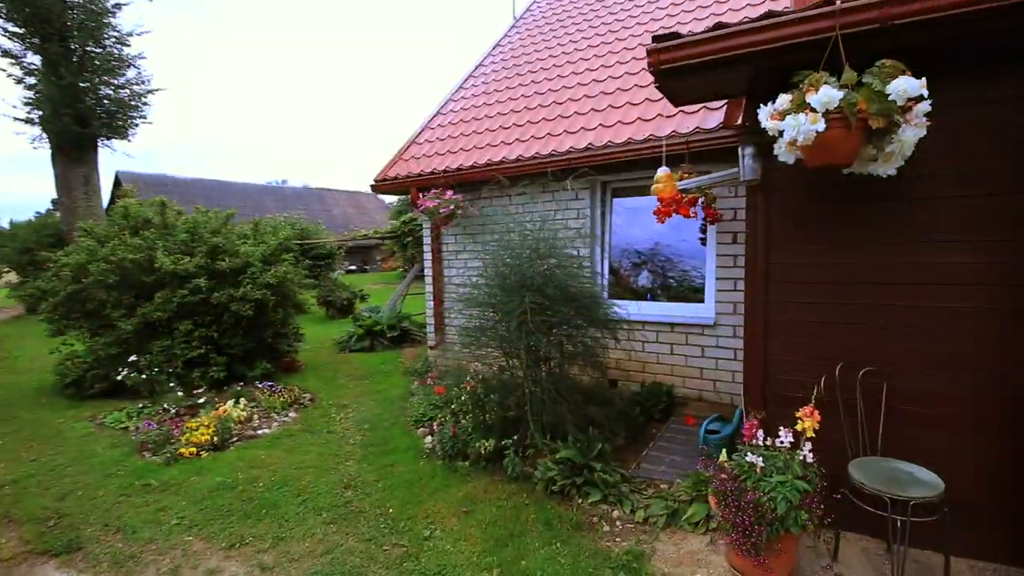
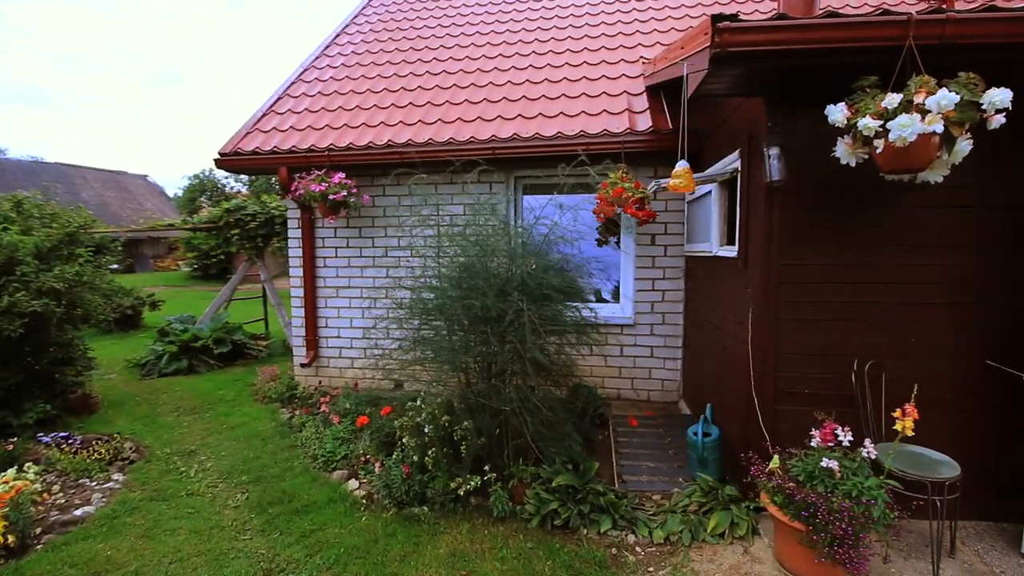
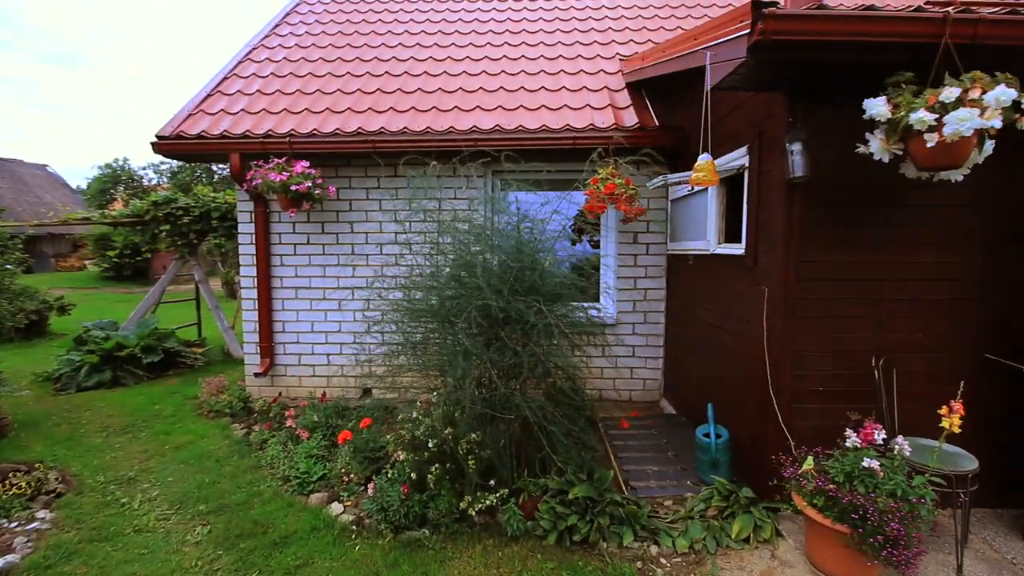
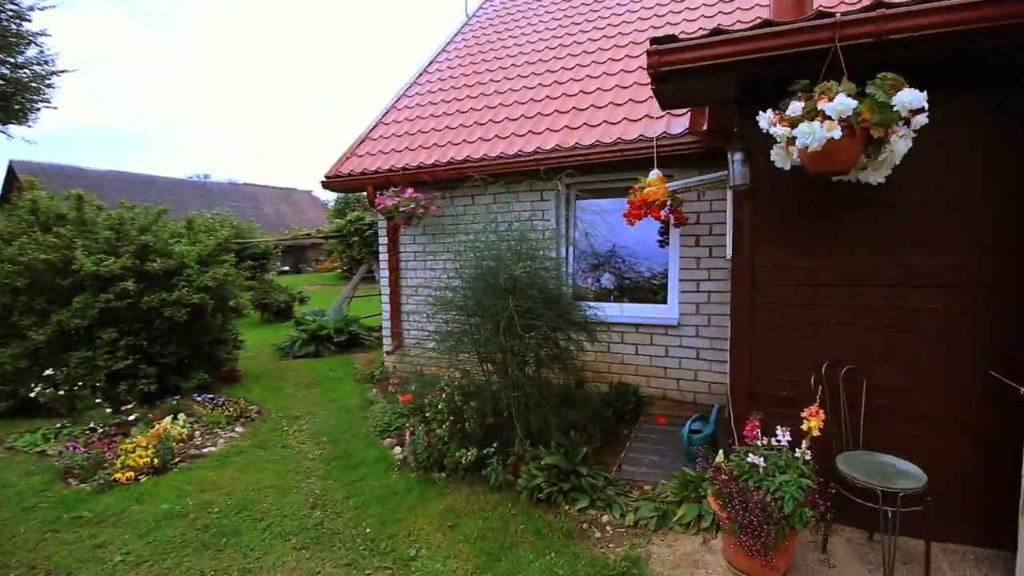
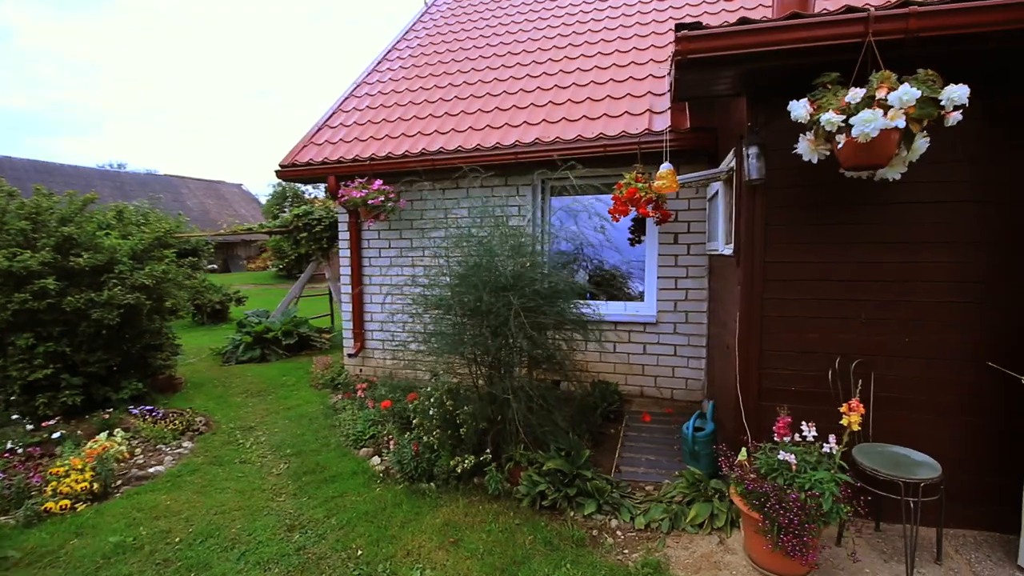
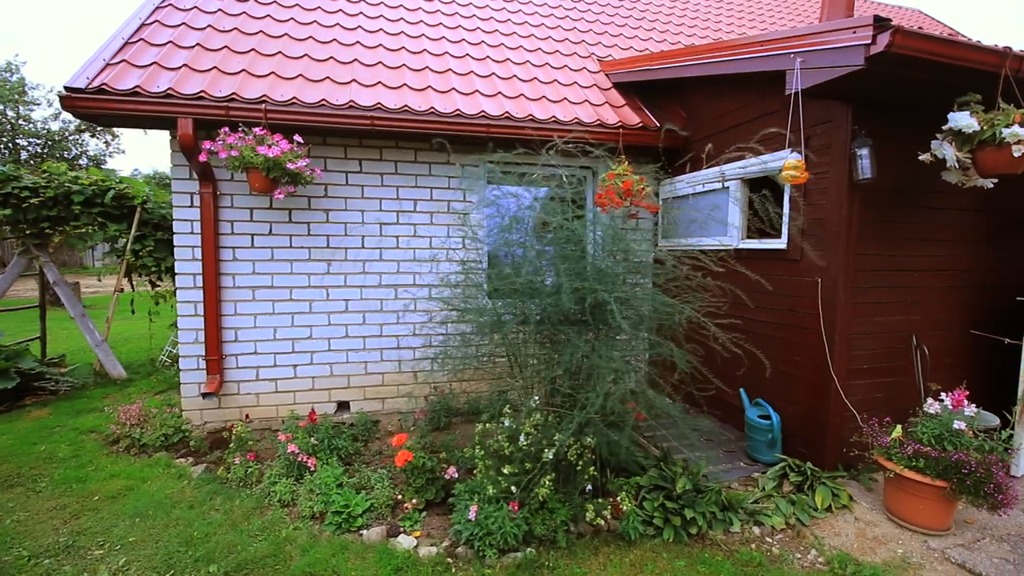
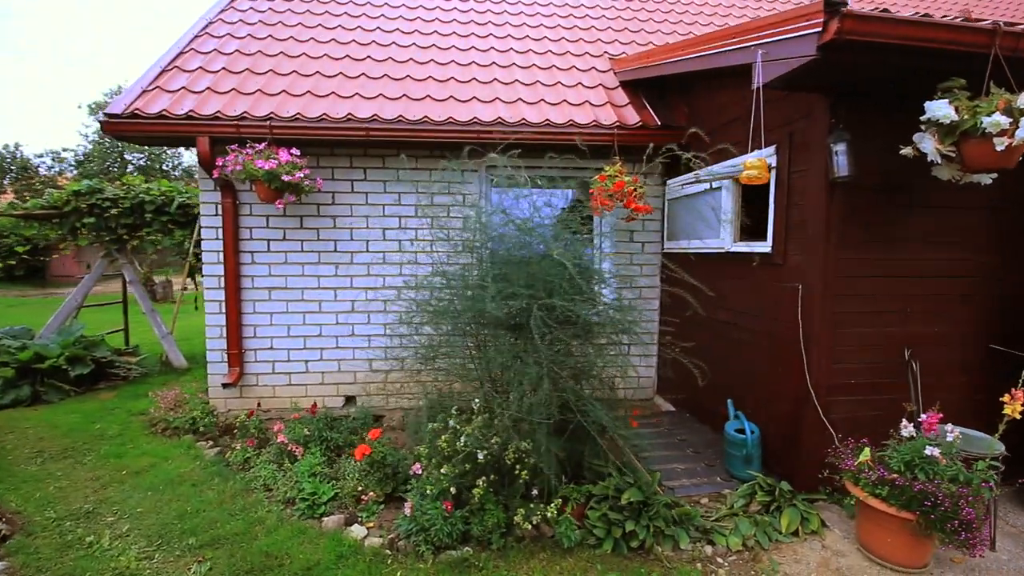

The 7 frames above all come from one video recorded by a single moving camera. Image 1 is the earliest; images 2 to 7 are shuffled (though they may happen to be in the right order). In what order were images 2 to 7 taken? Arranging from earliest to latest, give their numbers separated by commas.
4, 5, 2, 3, 7, 6
